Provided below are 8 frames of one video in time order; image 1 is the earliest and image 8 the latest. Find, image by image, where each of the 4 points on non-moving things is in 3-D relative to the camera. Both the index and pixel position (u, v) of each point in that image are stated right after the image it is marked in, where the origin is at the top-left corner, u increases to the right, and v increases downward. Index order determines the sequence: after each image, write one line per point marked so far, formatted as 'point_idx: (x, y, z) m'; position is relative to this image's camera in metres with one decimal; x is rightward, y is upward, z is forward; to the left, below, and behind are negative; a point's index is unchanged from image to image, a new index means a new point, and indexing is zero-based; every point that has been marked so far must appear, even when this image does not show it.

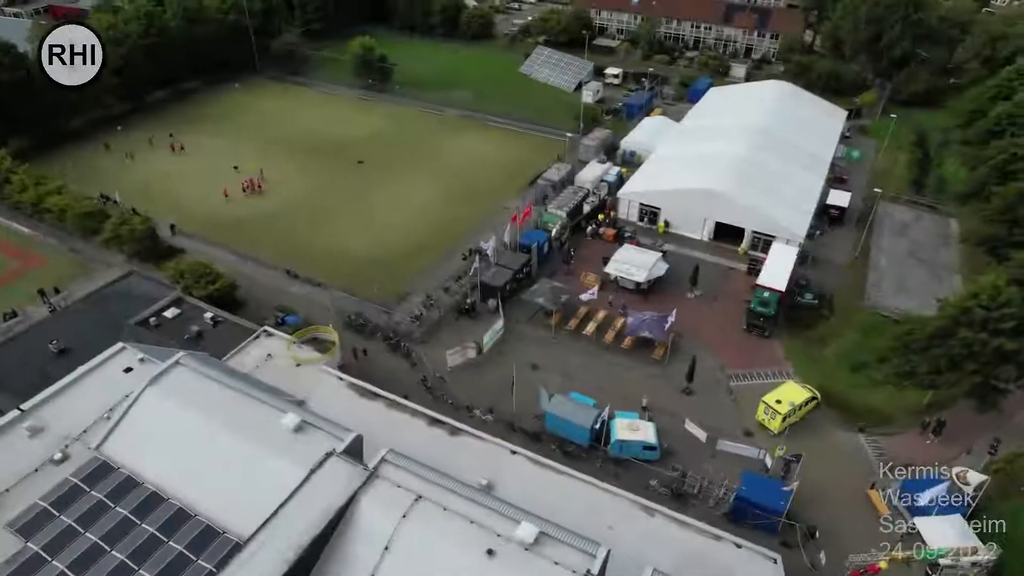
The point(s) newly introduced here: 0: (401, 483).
0: (-3.0, -5.5, +18.6) m
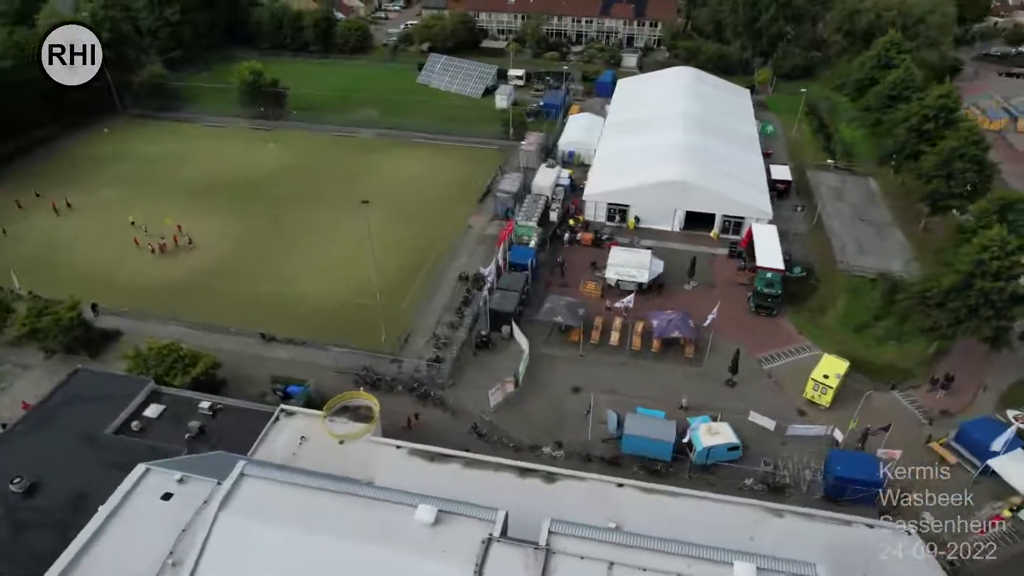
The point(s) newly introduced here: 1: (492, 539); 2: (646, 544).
0: (+1.9, -6.8, +16.7) m
1: (-0.4, -6.6, +17.0) m
2: (+3.6, -6.6, +16.9) m
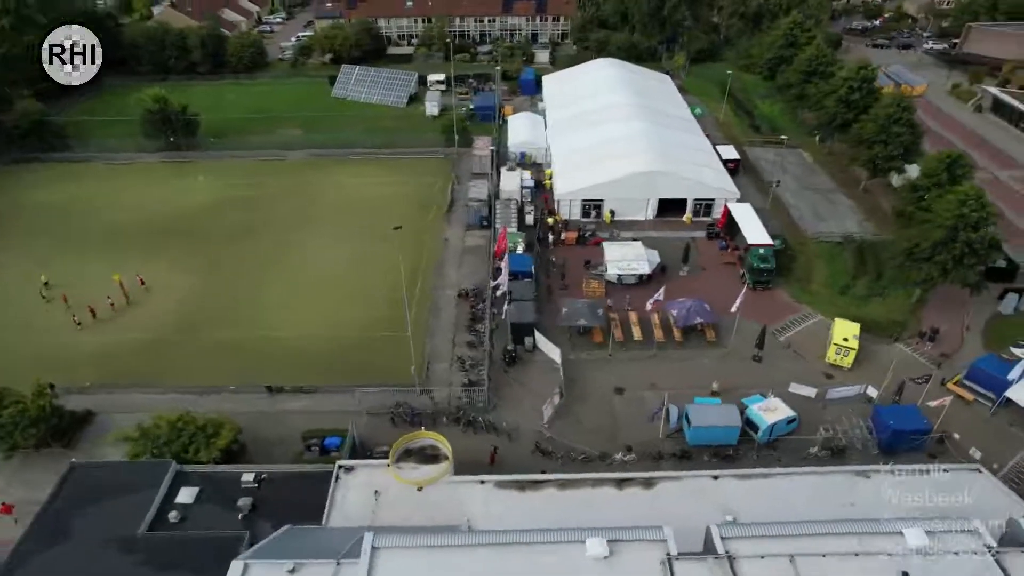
0: (+6.5, -6.7, +16.6) m
1: (+4.1, -6.8, +16.4) m
2: (+8.0, -6.4, +17.1) m
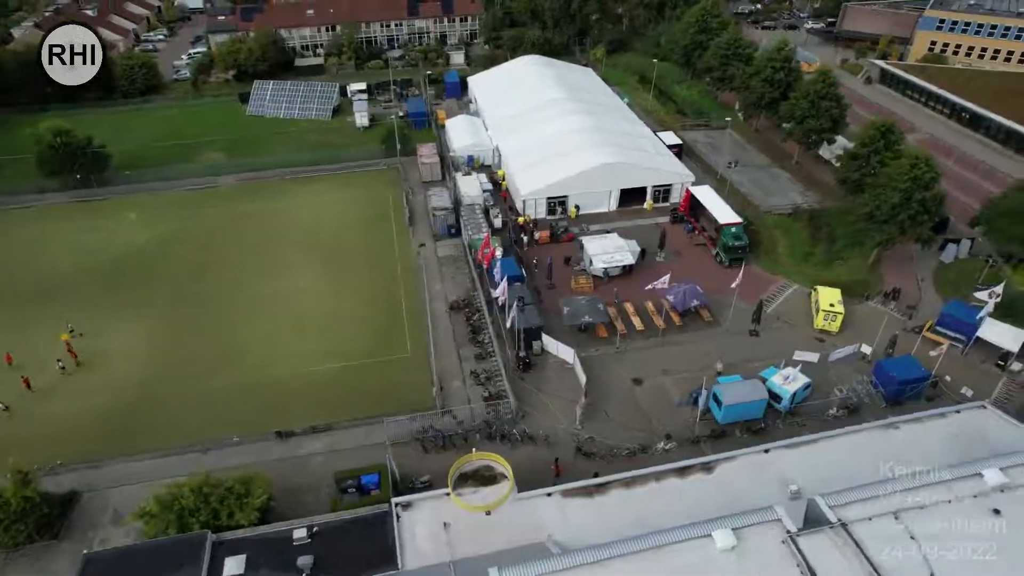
0: (+9.6, -6.0, +17.4) m
1: (+7.3, -6.4, +16.8) m
2: (+11.0, -5.5, +18.1) m
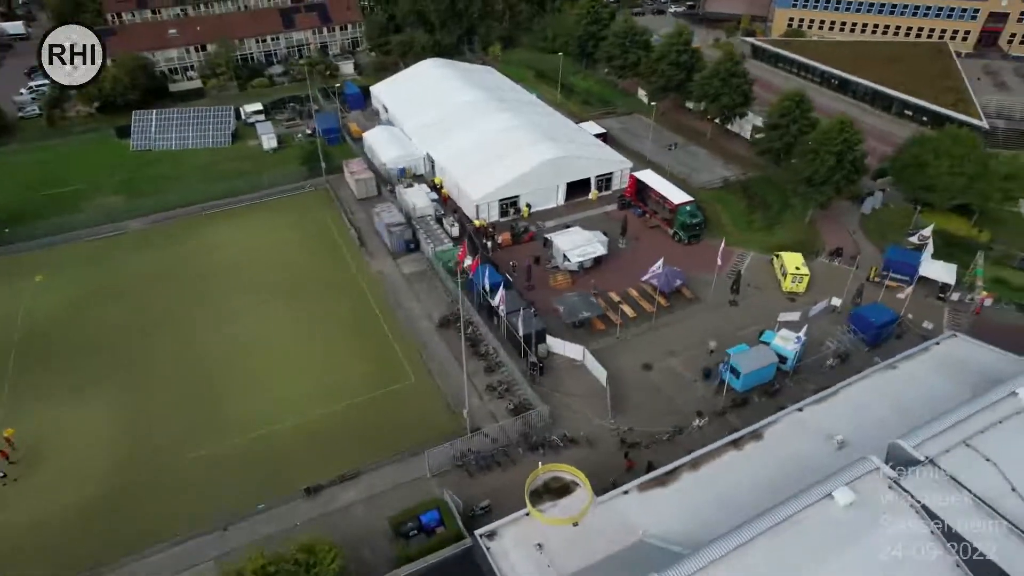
0: (+12.8, -4.7, +19.1) m
1: (+10.7, -5.4, +18.1) m
2: (+13.9, -3.9, +20.1) m
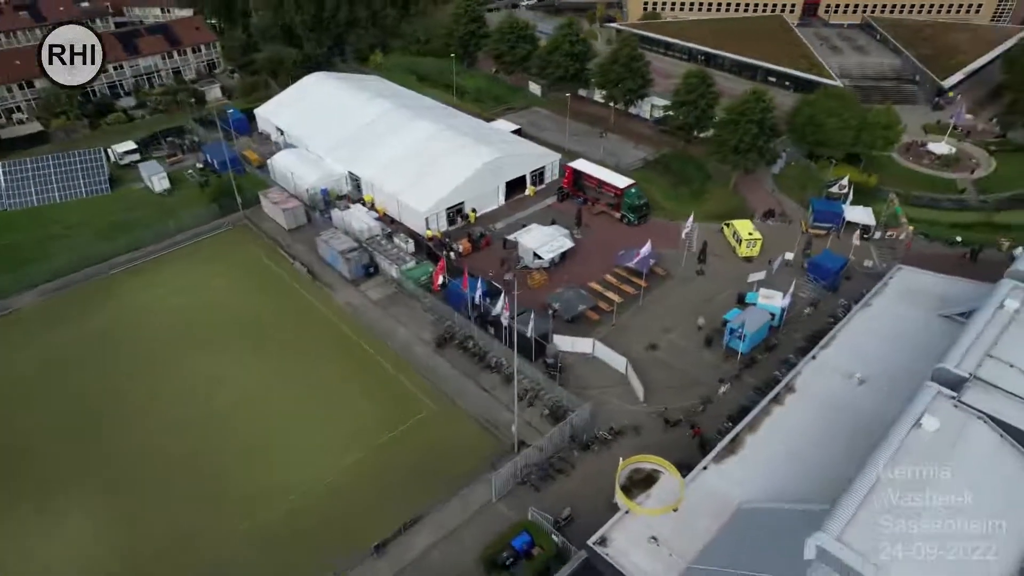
0: (+15.6, -2.5, +21.9) m
1: (+14.0, -3.5, +20.4) m
2: (+16.3, -1.6, +23.1) m
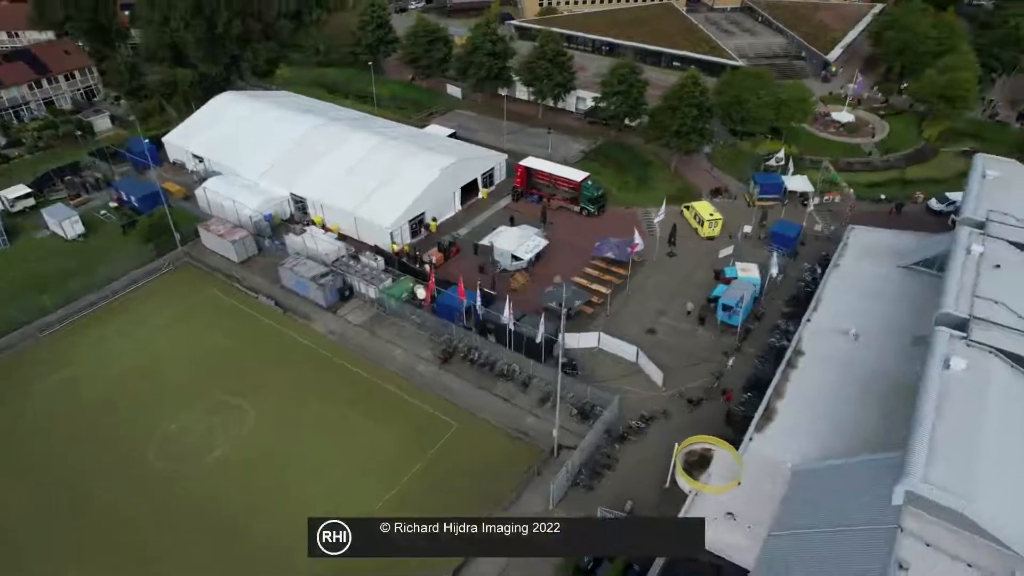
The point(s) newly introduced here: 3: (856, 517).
0: (+17.0, -0.6, +24.3) m
1: (+15.9, -1.7, +22.6) m
2: (+17.4, +0.4, +25.6) m
3: (+10.1, -6.7, +19.4) m
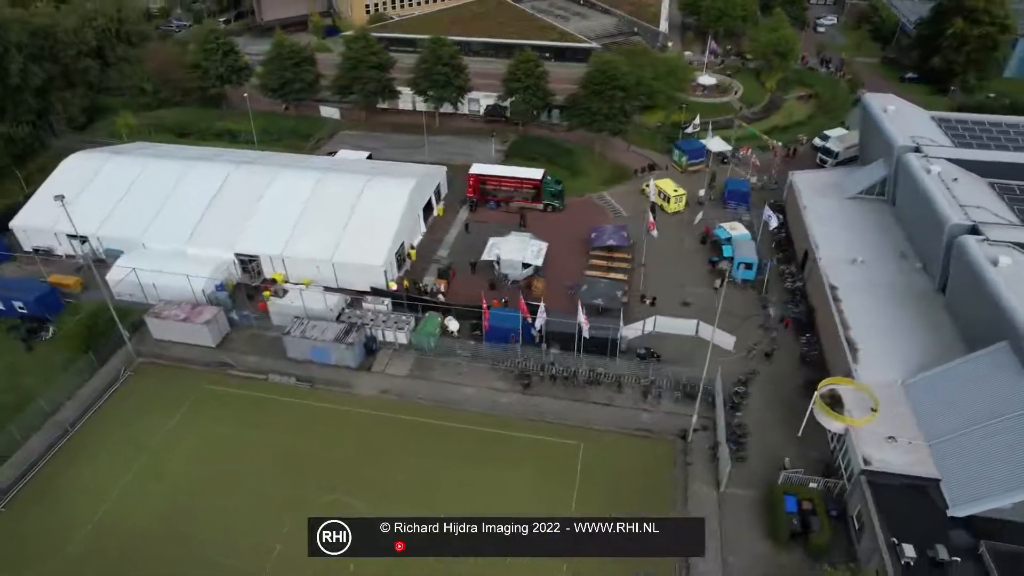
0: (+20.2, +3.4, +29.2) m
1: (+20.0, +2.0, +27.3) m
2: (+20.0, +4.4, +30.6) m
3: (+16.8, -4.0, +22.7) m
